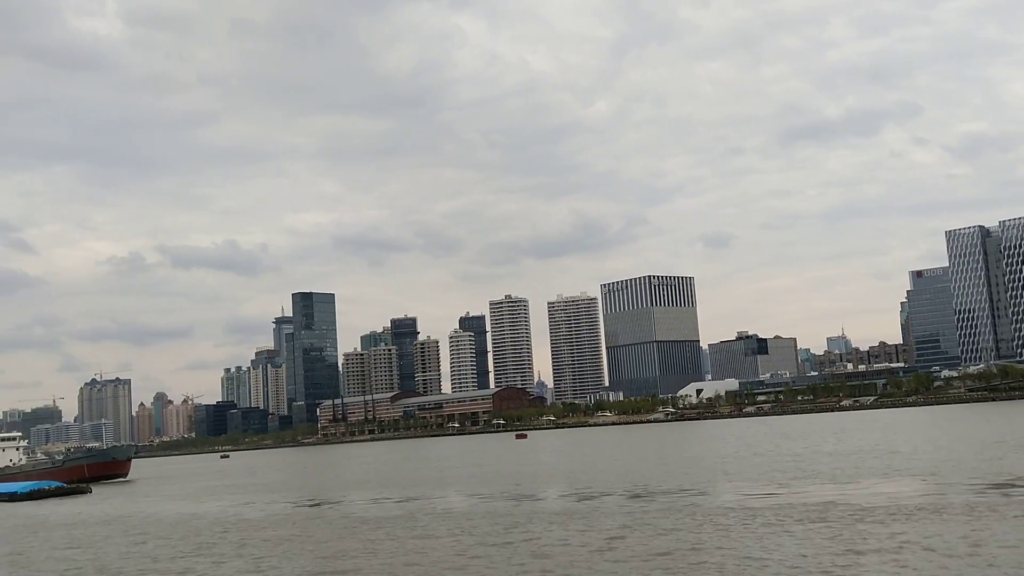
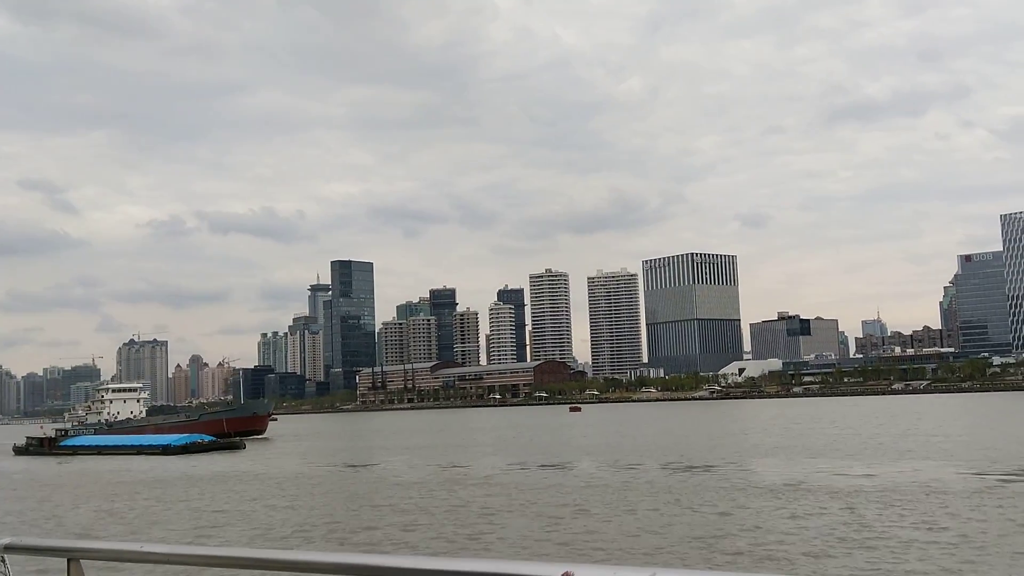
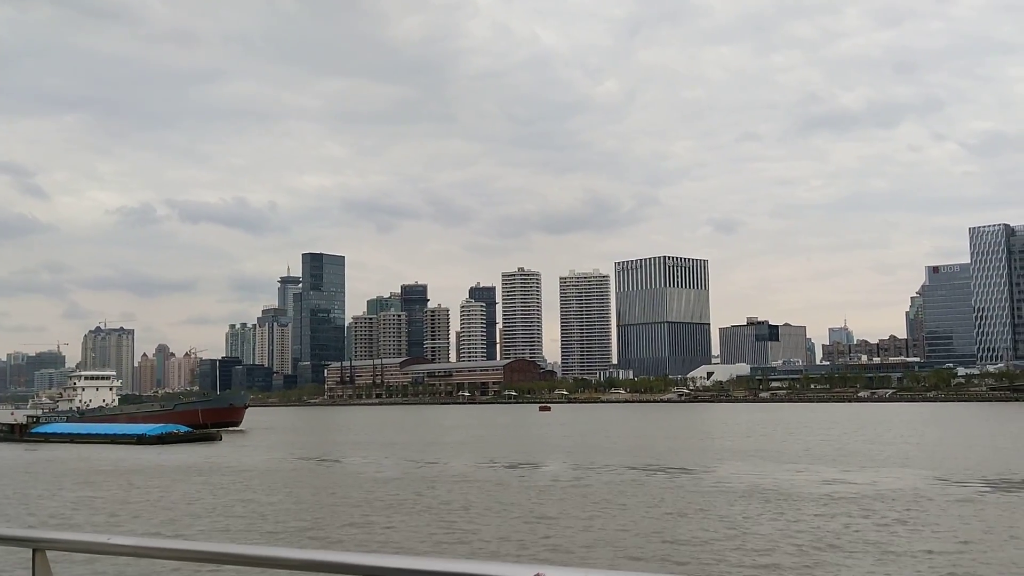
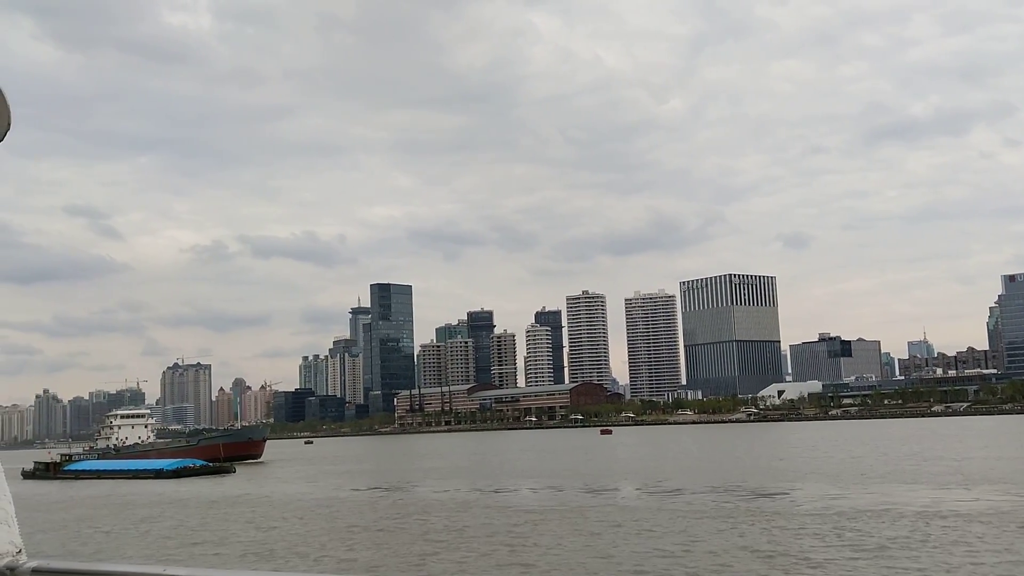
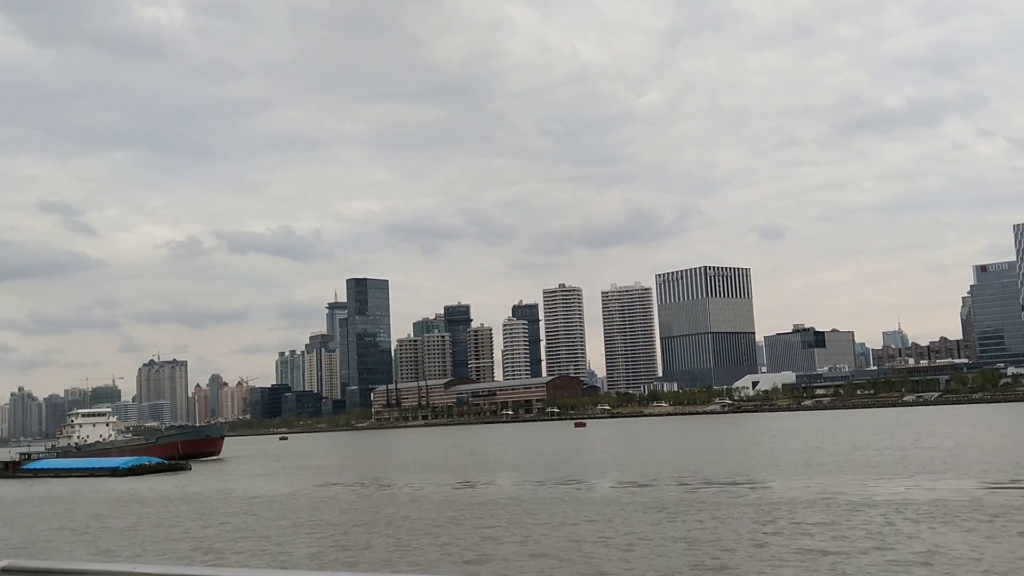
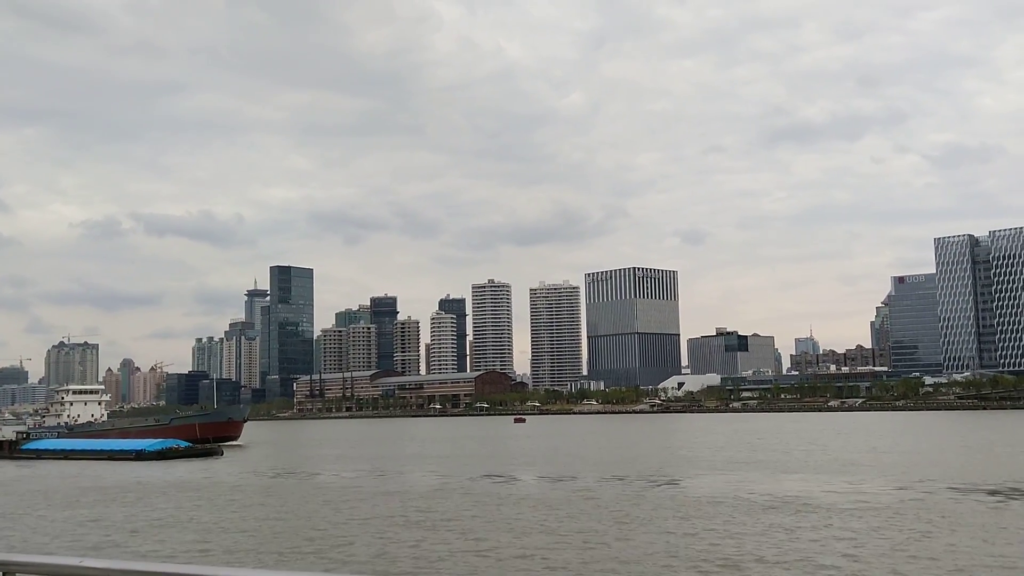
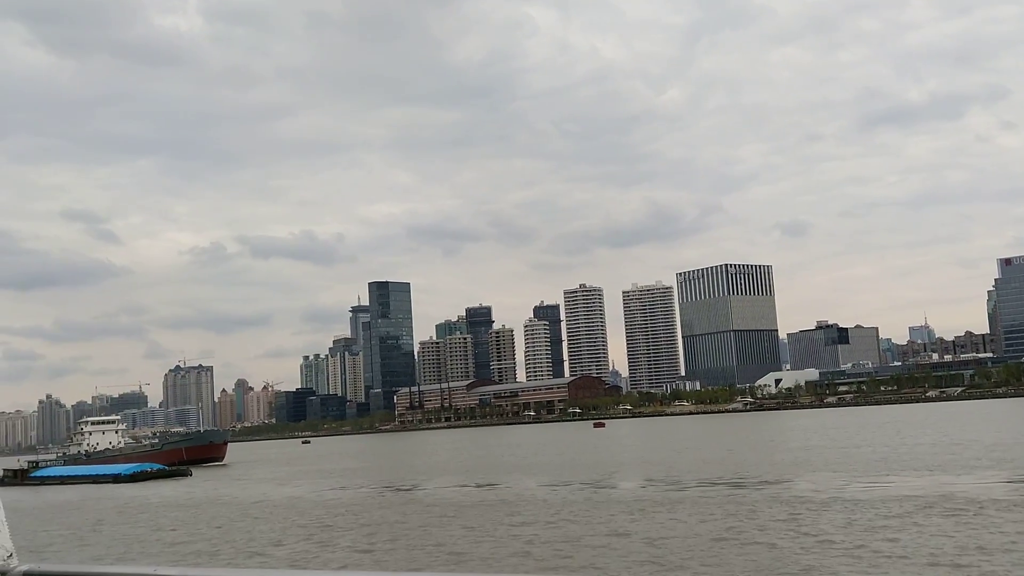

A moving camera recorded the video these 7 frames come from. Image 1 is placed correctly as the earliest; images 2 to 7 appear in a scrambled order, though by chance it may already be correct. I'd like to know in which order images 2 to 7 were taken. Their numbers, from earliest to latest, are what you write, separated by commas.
7, 5, 4, 2, 3, 6
